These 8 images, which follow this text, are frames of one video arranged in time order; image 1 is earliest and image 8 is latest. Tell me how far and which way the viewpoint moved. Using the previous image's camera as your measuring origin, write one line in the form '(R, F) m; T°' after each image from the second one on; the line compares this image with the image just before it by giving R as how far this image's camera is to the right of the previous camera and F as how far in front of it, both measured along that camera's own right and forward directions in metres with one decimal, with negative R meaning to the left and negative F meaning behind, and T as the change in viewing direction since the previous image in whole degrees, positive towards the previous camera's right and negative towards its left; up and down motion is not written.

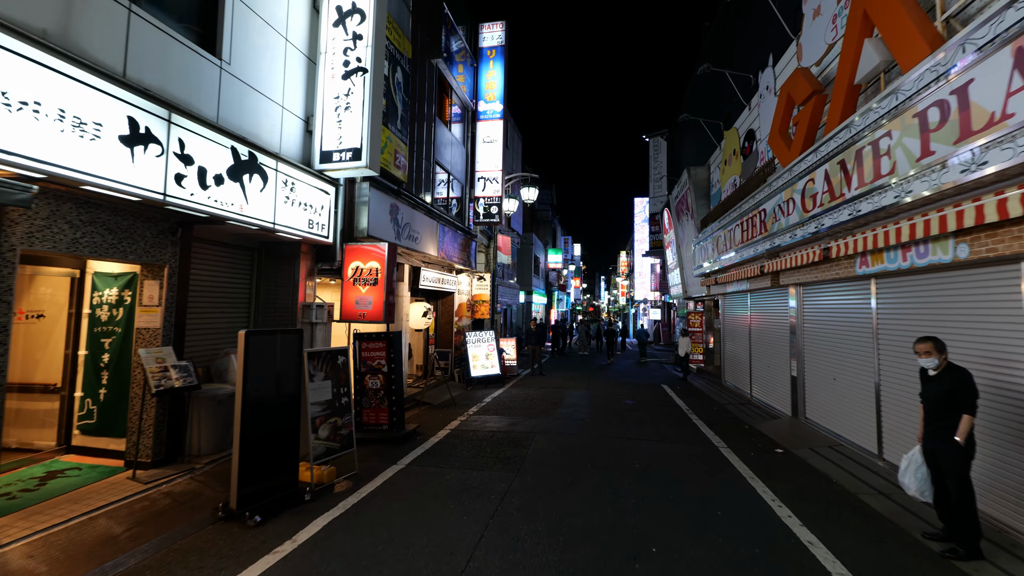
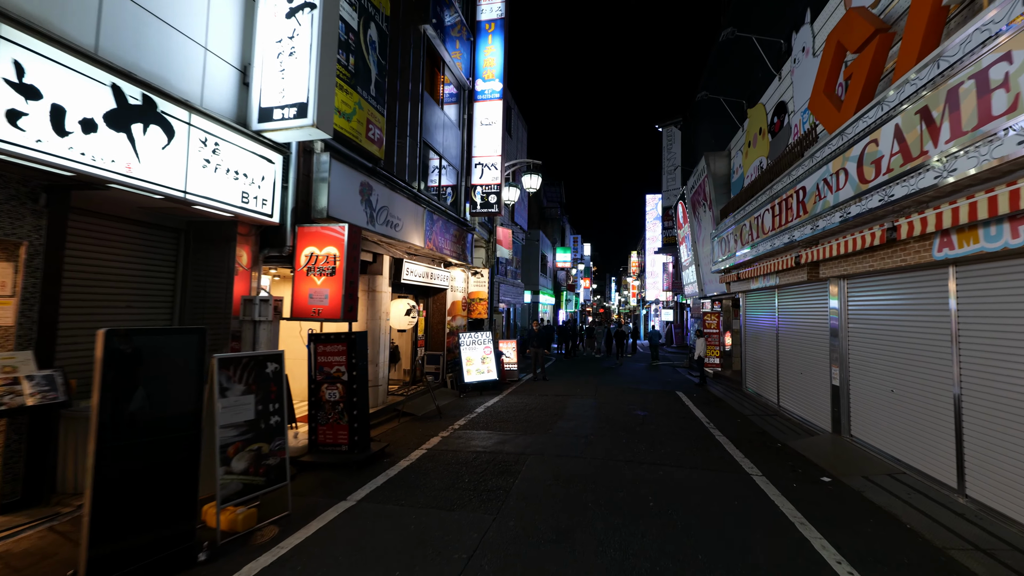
(+0.4, +1.4) m; -1°
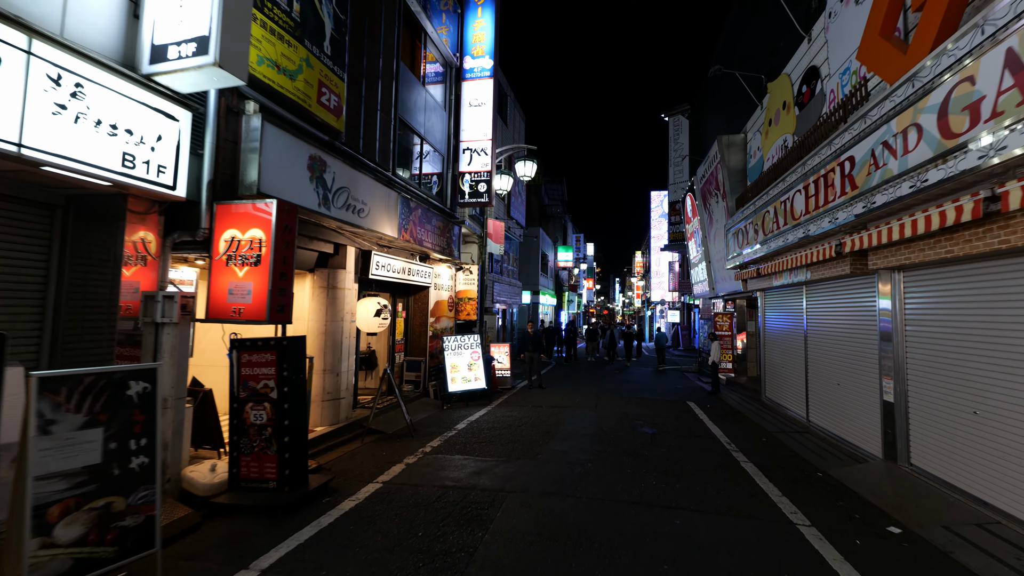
(+0.4, +1.4) m; -1°
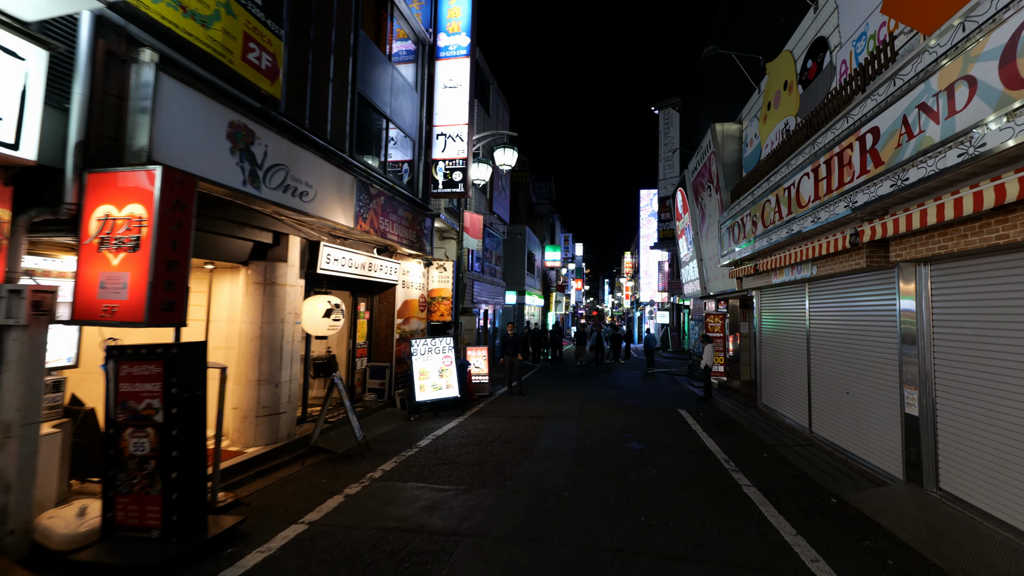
(+0.3, +1.1) m; +1°
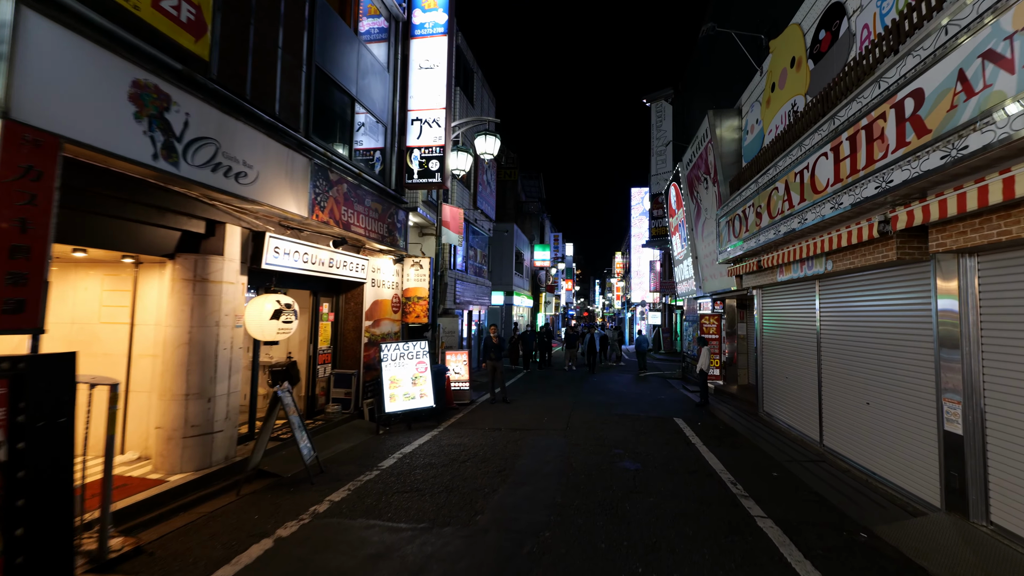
(+0.2, +0.9) m; +1°
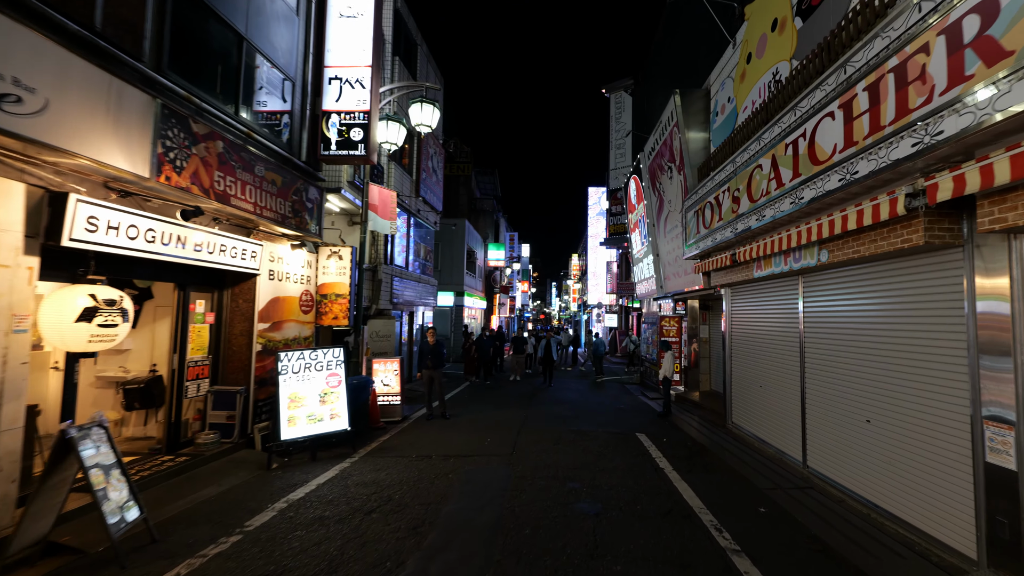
(+0.4, +1.6) m; +6°
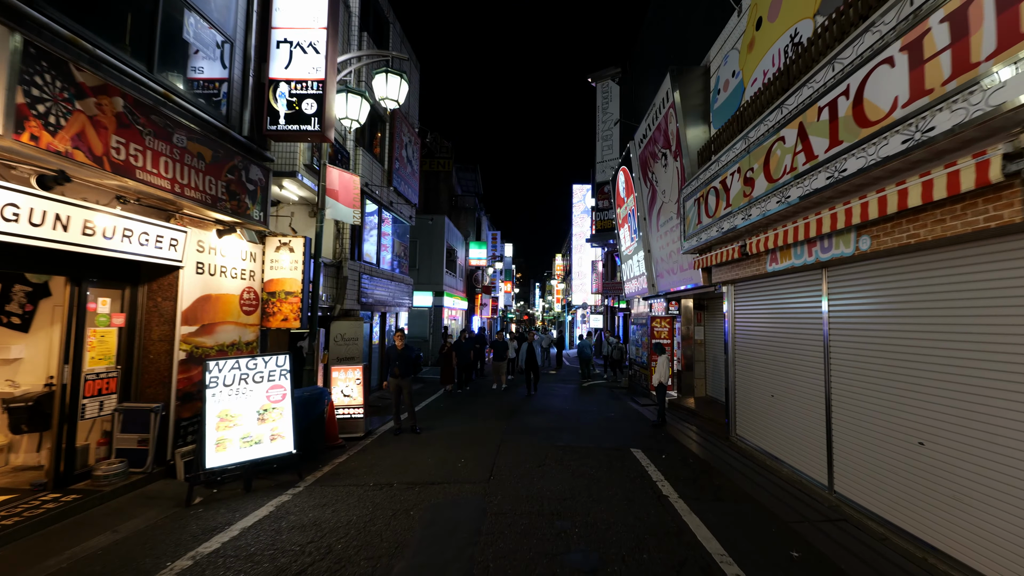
(+0.1, +1.1) m; +2°
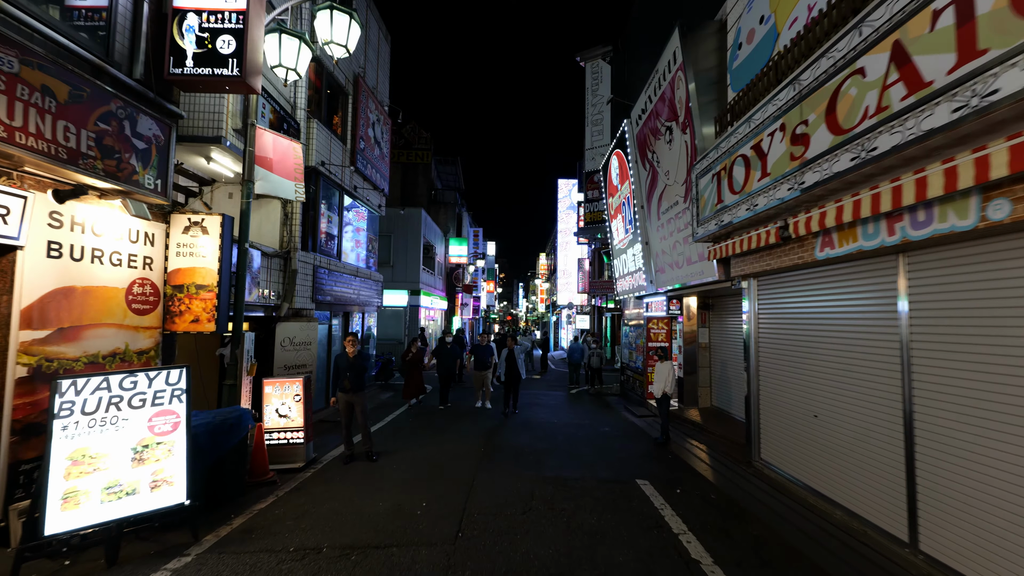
(+0.1, +1.6) m; +2°
